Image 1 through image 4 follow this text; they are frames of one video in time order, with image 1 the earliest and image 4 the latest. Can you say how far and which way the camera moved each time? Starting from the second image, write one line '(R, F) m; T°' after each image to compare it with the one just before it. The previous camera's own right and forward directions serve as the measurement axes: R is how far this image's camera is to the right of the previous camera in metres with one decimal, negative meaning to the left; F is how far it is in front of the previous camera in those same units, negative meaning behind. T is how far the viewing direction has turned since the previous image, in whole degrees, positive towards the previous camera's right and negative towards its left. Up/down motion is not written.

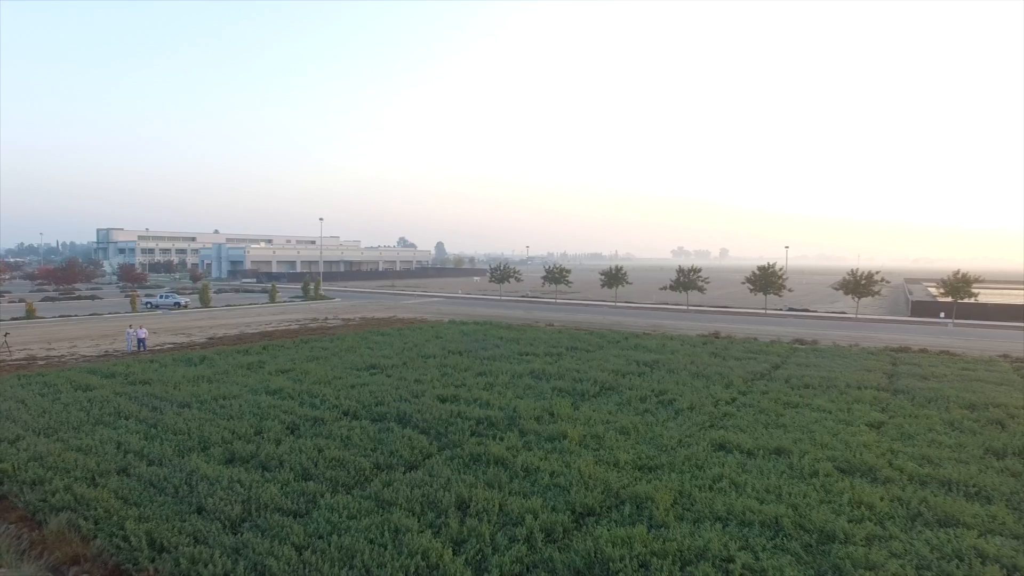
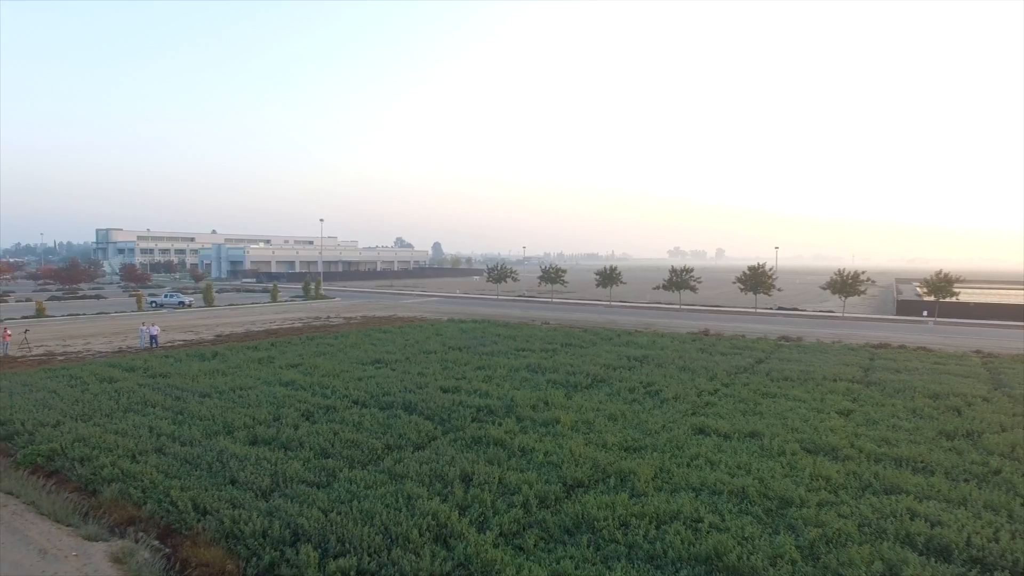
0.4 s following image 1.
(0.0, -0.7) m; 0°
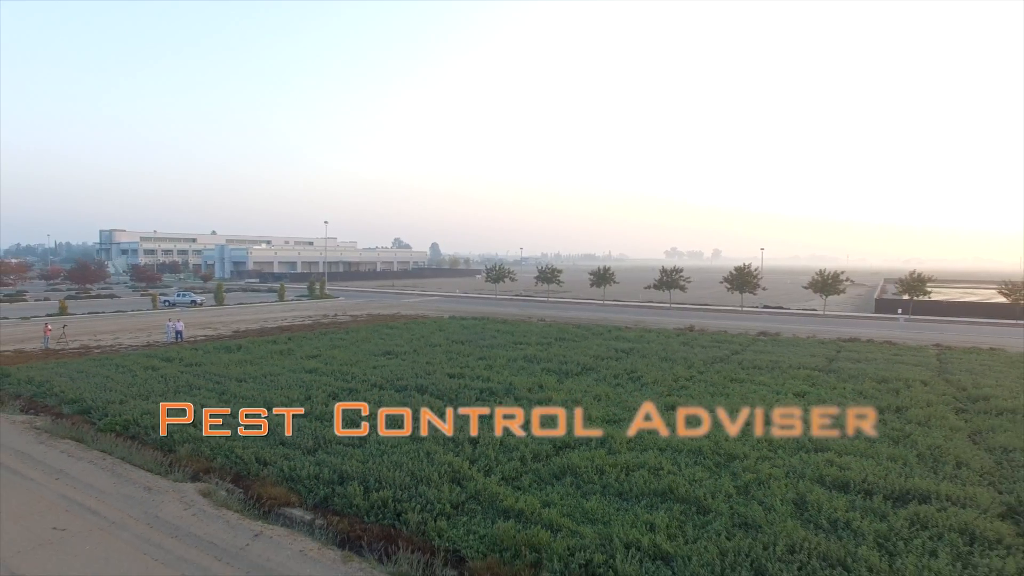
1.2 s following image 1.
(0.0, -1.3) m; 0°
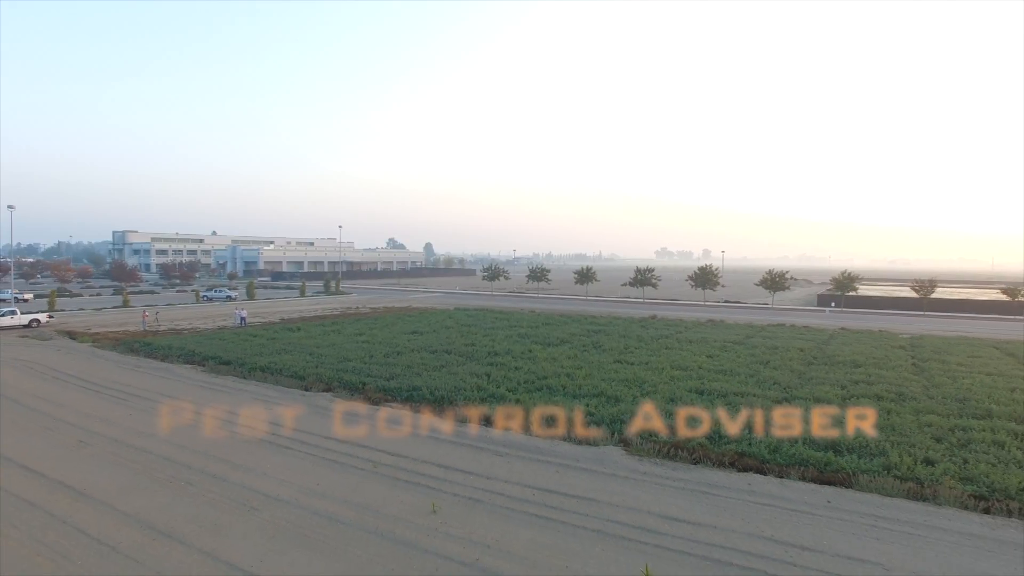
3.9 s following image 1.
(-0.2, -4.4) m; +1°
